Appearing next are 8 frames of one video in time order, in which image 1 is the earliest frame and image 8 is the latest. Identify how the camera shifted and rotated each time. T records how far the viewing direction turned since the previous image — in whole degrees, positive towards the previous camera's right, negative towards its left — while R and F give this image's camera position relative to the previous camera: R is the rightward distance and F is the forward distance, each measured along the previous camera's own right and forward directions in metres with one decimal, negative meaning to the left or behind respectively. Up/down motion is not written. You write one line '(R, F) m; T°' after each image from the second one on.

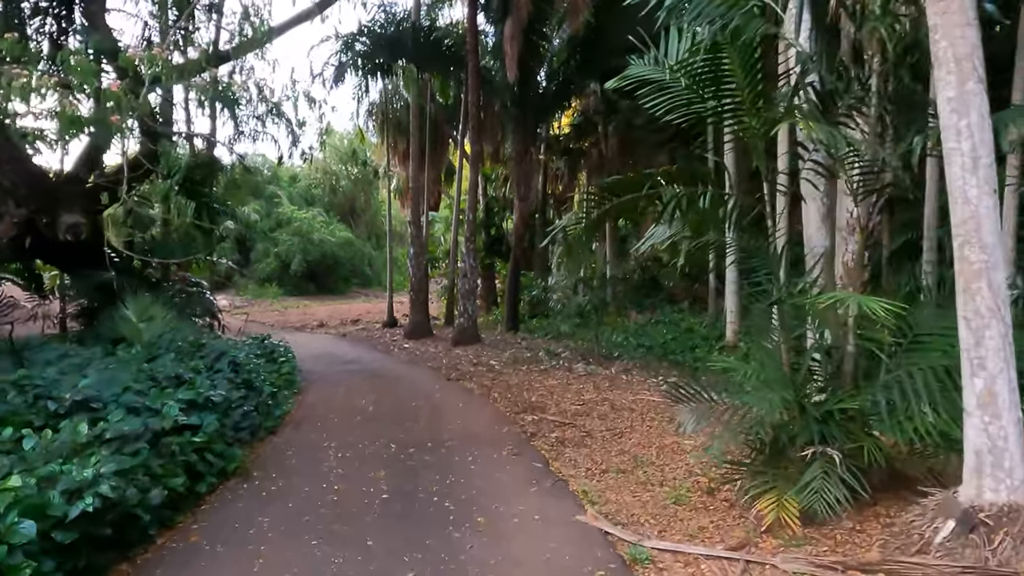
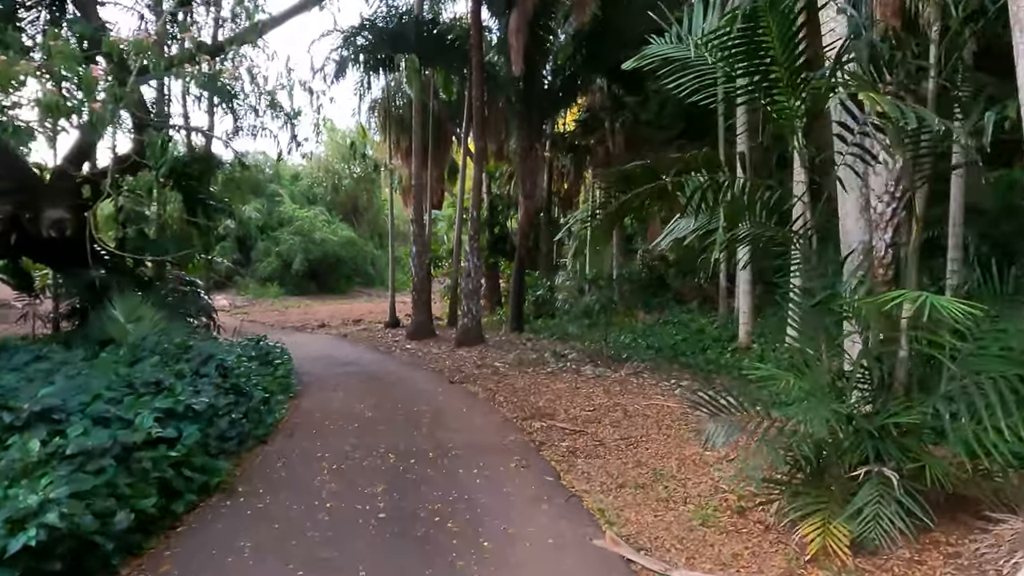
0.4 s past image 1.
(0.0, +0.4) m; 0°
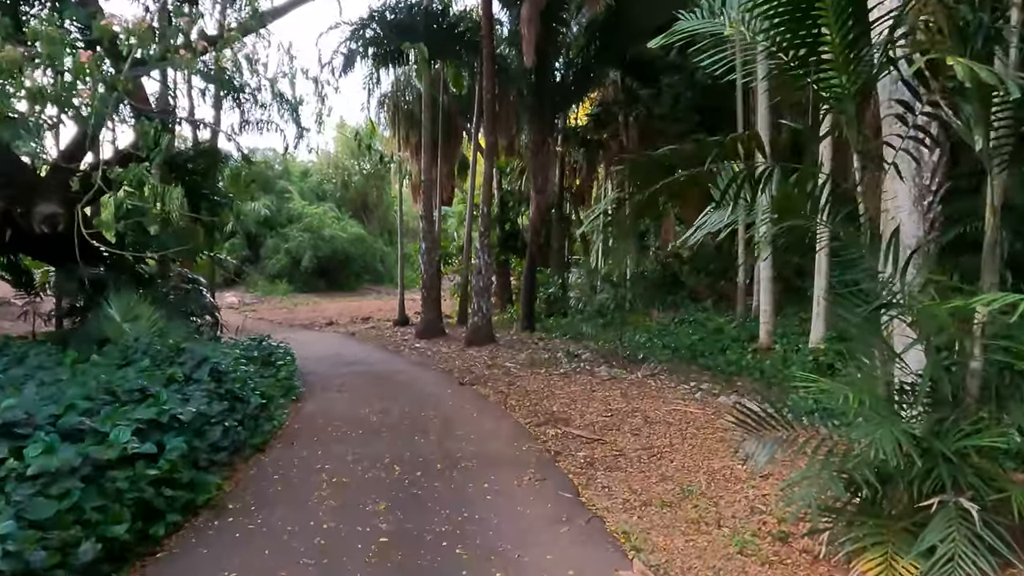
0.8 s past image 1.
(0.0, +0.4) m; -1°
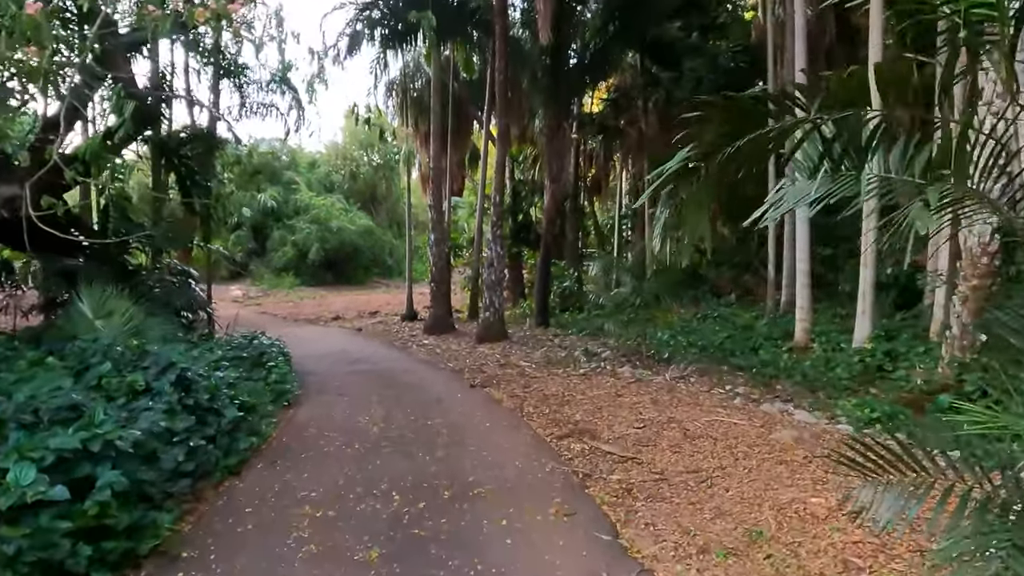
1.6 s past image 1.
(-0.1, +0.8) m; -1°
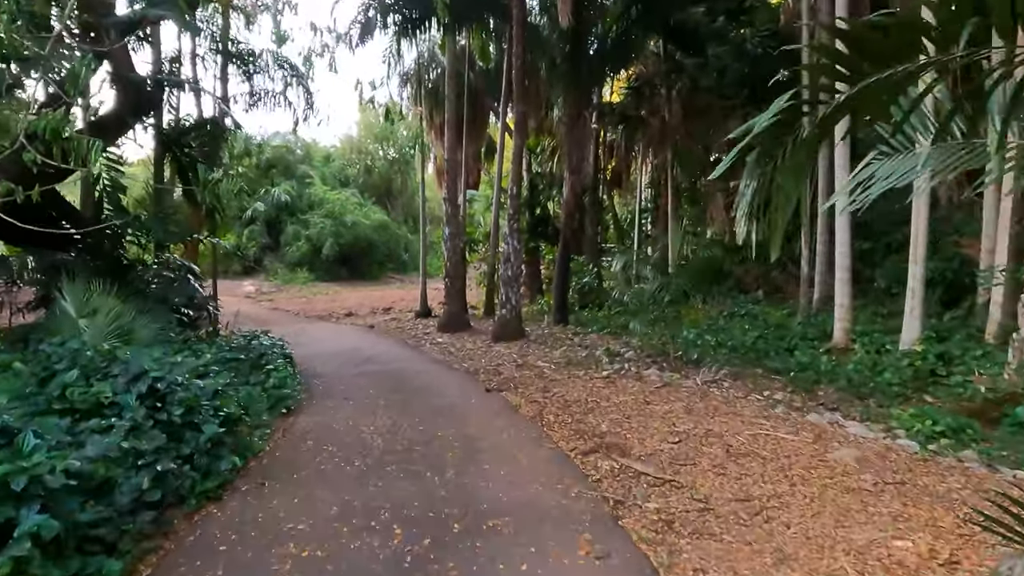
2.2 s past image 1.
(0.0, +0.6) m; -1°
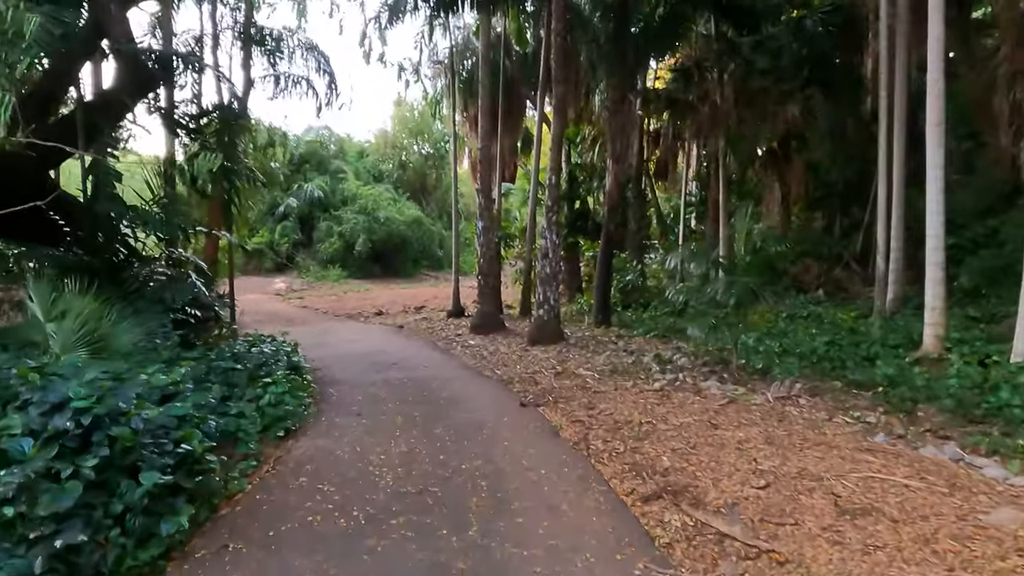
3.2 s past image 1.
(0.0, +1.0) m; -3°
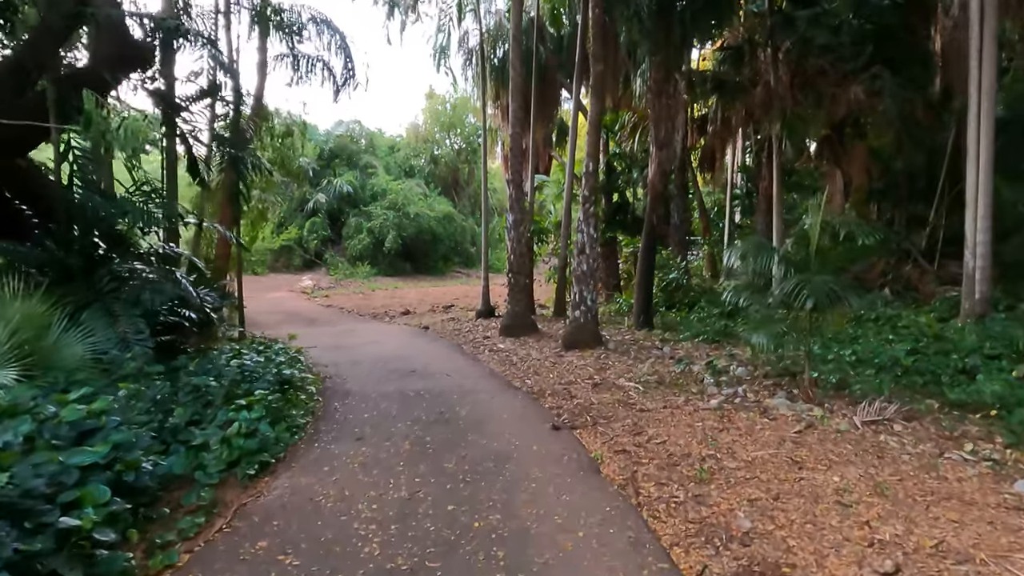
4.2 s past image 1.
(0.0, +1.1) m; -3°
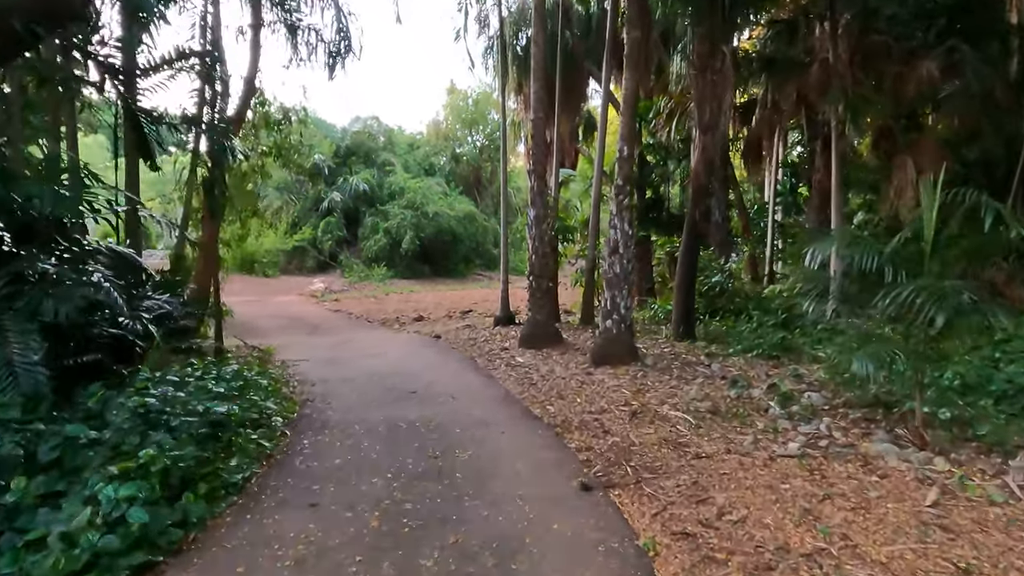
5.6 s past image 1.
(+0.1, +1.5) m; -2°
